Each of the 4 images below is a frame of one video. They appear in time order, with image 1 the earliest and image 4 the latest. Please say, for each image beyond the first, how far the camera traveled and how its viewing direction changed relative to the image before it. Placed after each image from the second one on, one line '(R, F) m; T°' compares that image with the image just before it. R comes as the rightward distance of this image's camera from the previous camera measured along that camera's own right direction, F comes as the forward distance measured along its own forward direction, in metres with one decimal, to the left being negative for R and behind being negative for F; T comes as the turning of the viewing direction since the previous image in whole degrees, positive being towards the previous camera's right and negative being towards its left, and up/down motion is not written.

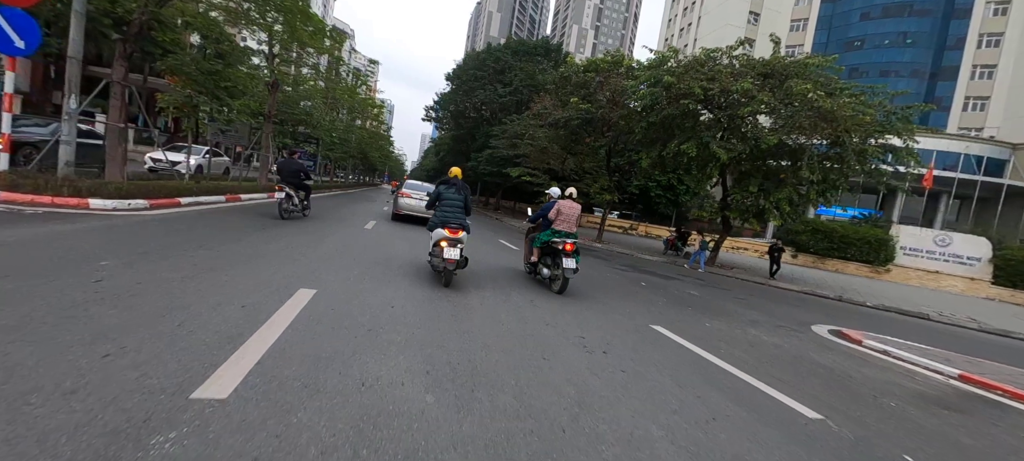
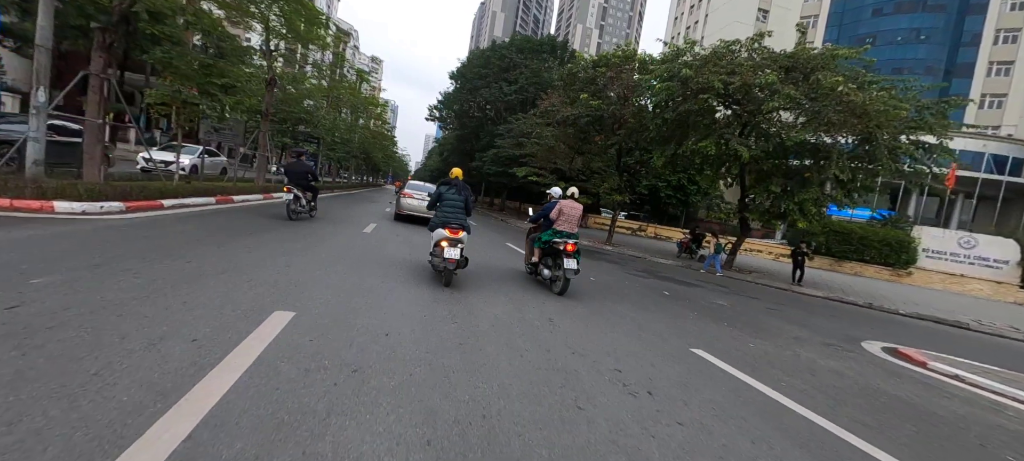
(-0.2, +0.8) m; -1°
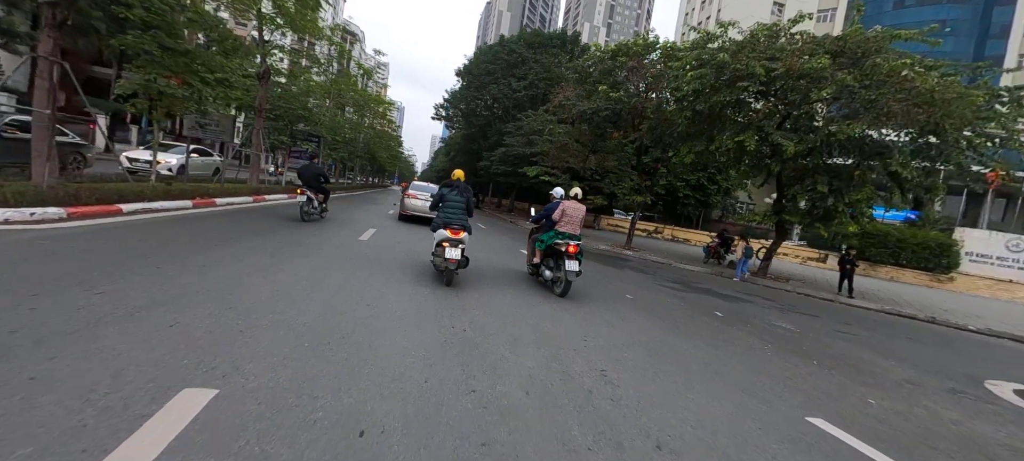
(-0.3, +1.3) m; -1°
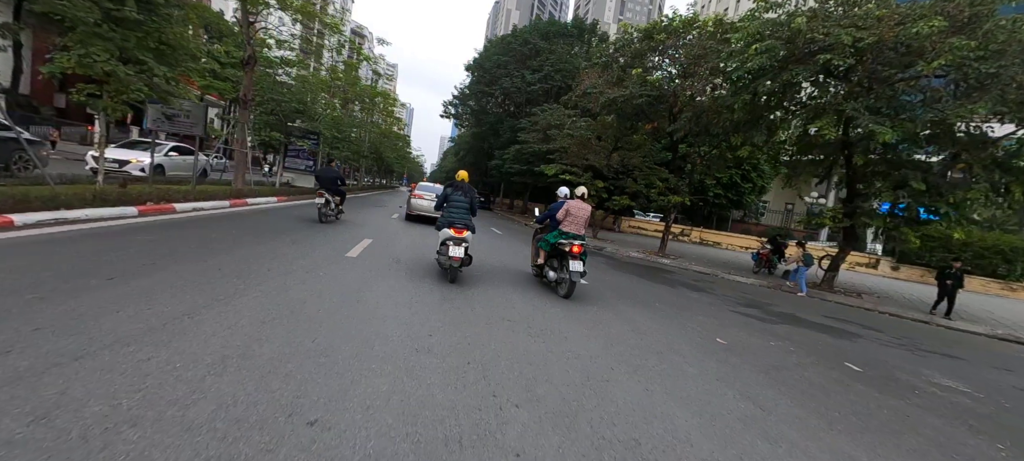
(-0.4, +2.0) m; -1°
